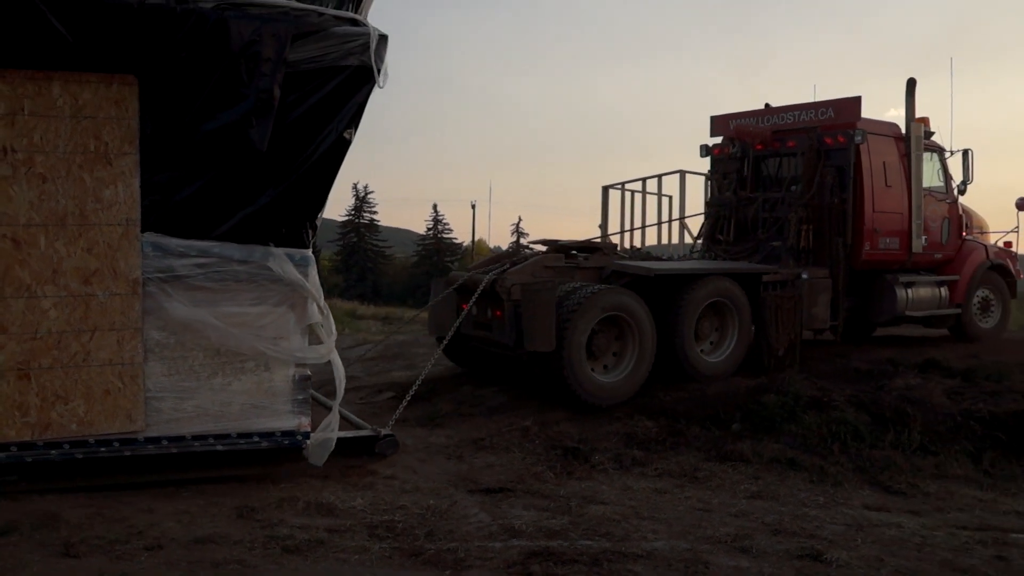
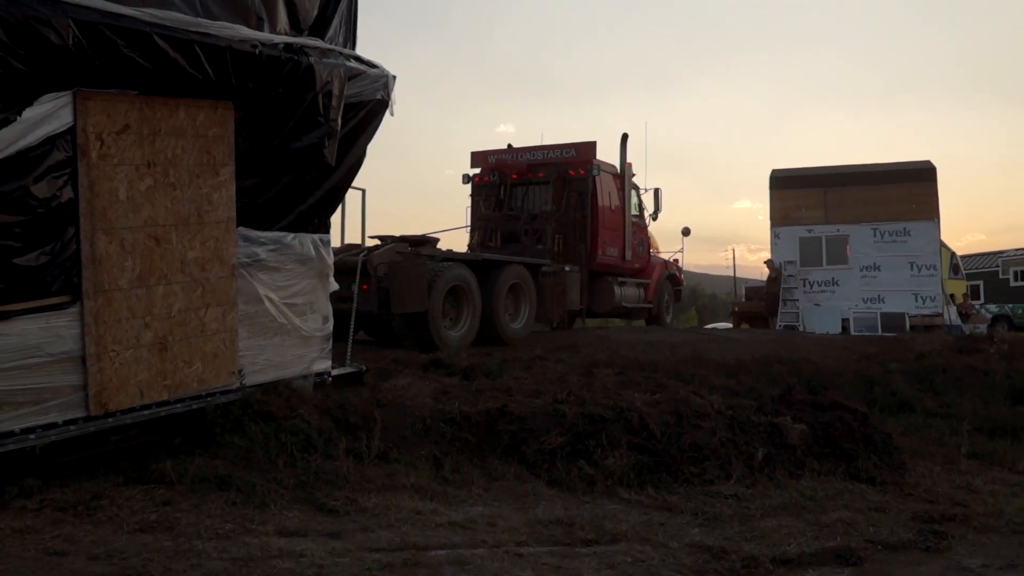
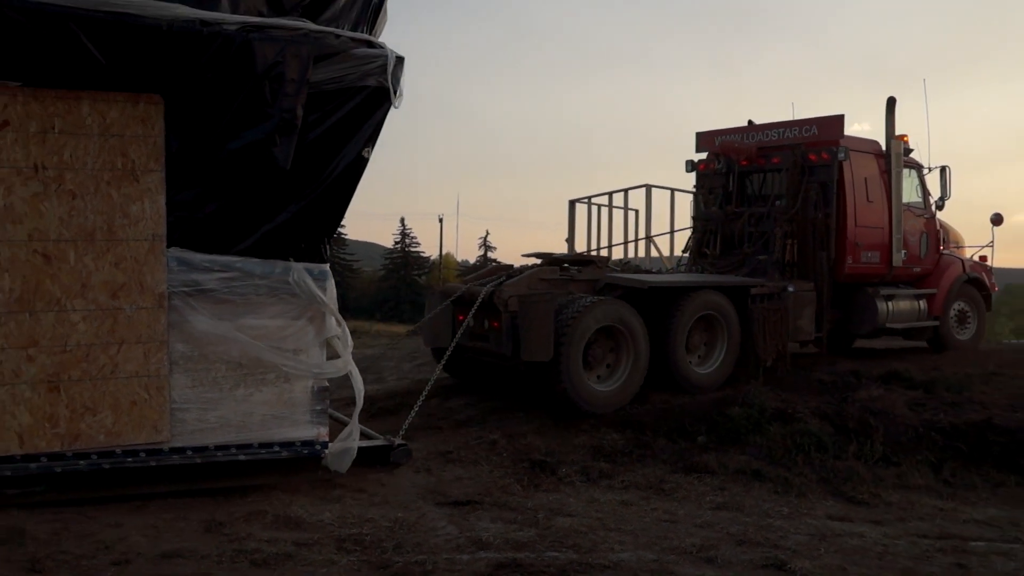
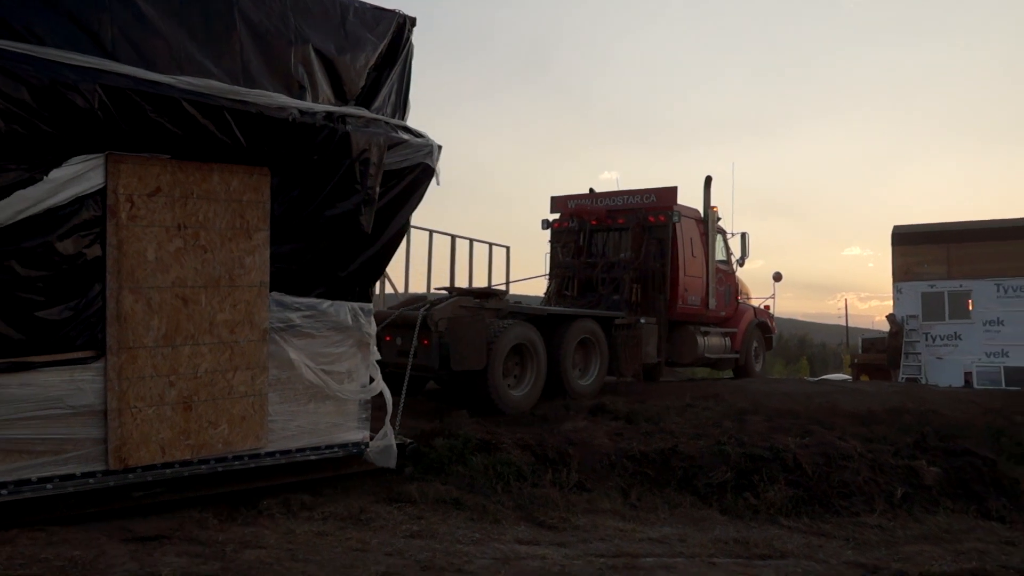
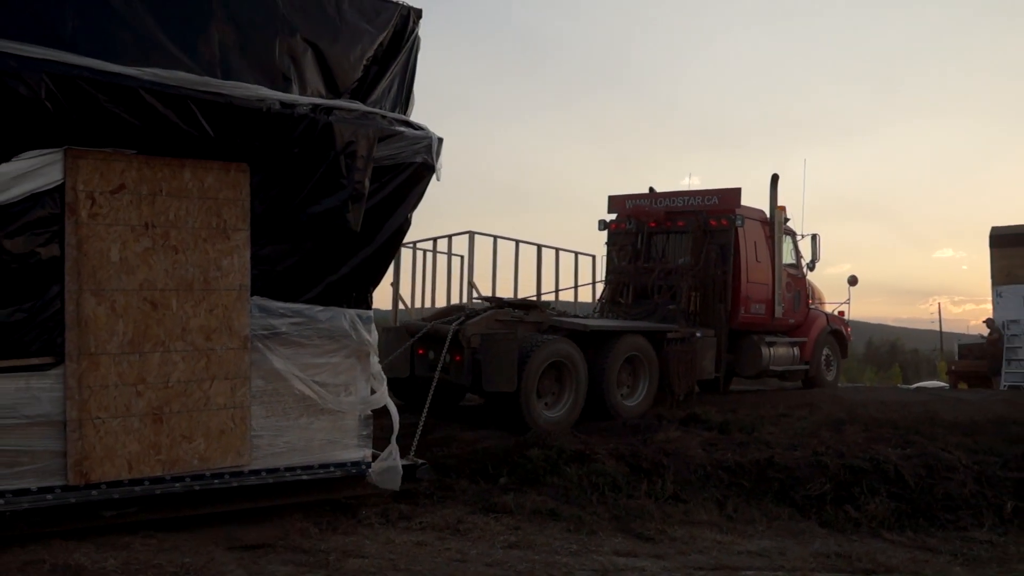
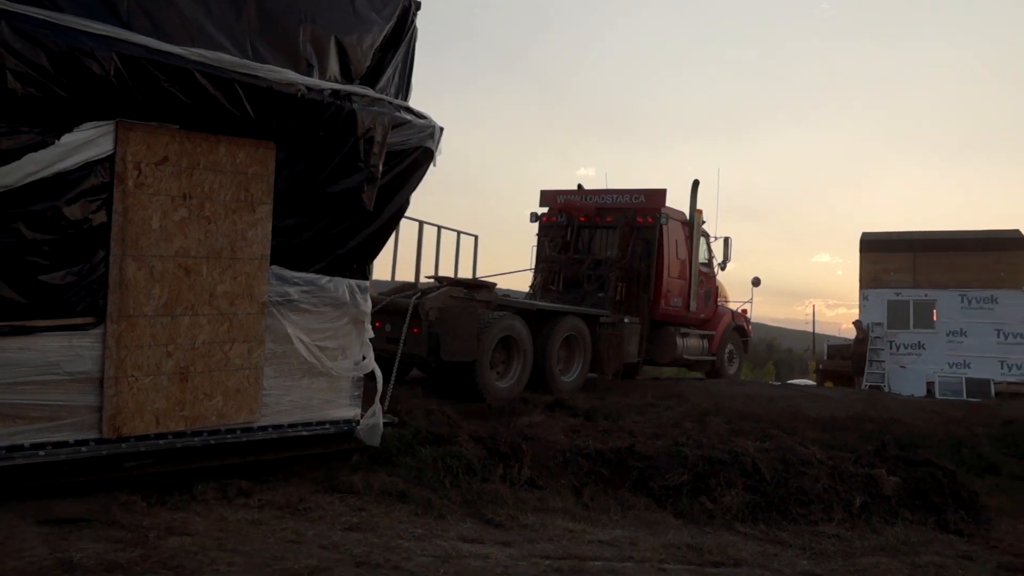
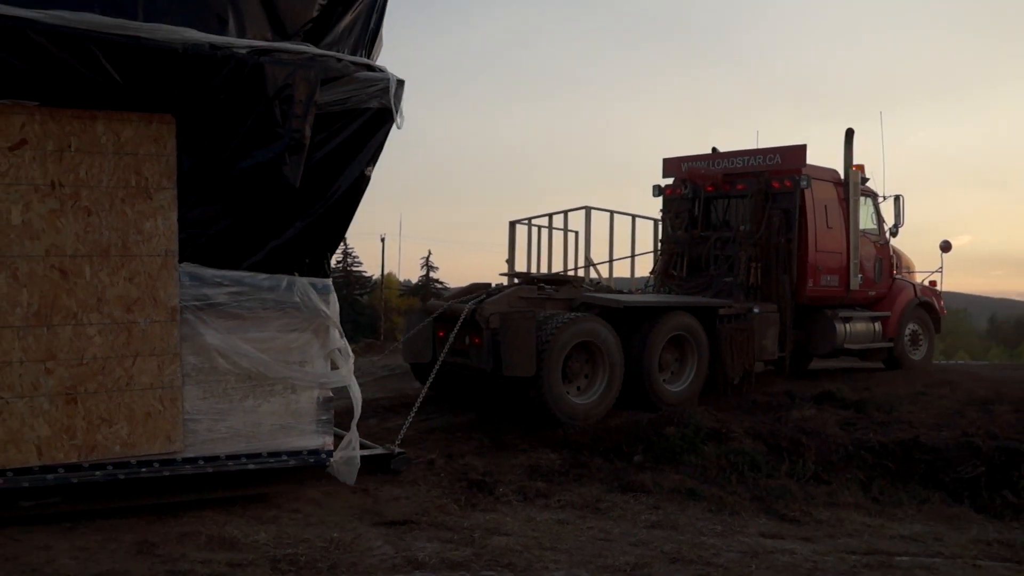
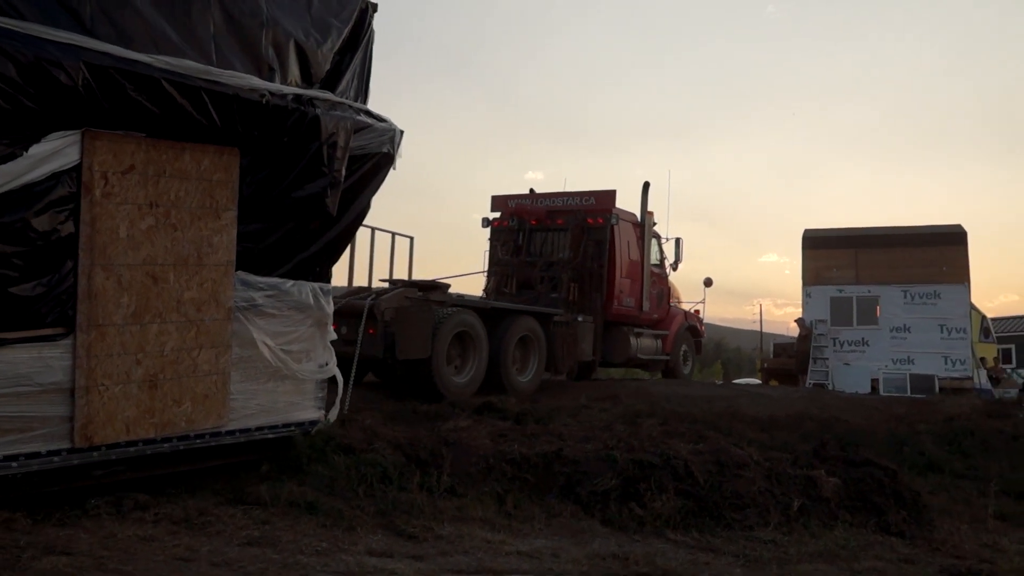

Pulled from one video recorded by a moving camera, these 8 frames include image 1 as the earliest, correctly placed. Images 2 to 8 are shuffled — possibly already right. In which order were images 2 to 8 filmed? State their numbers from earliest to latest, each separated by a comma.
3, 7, 5, 4, 6, 8, 2
